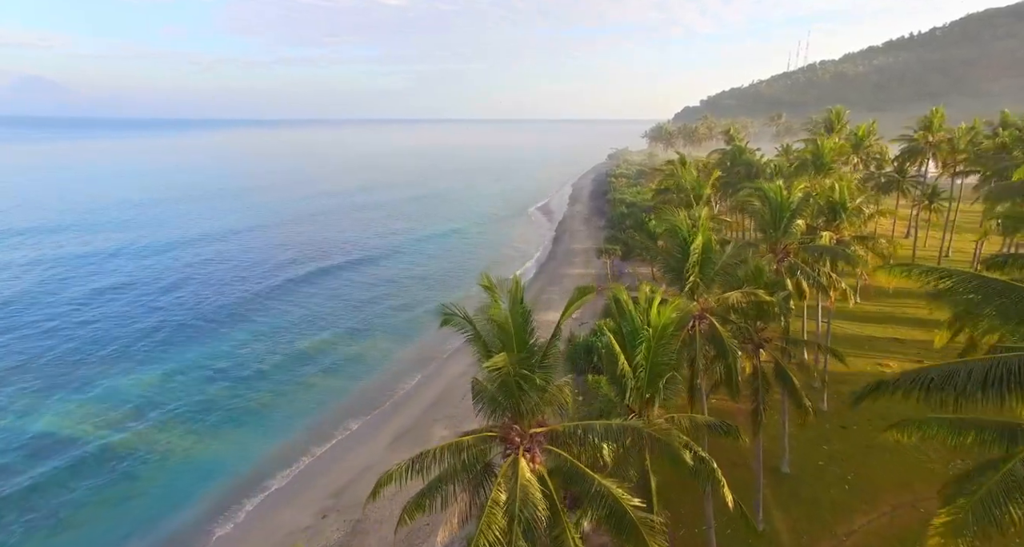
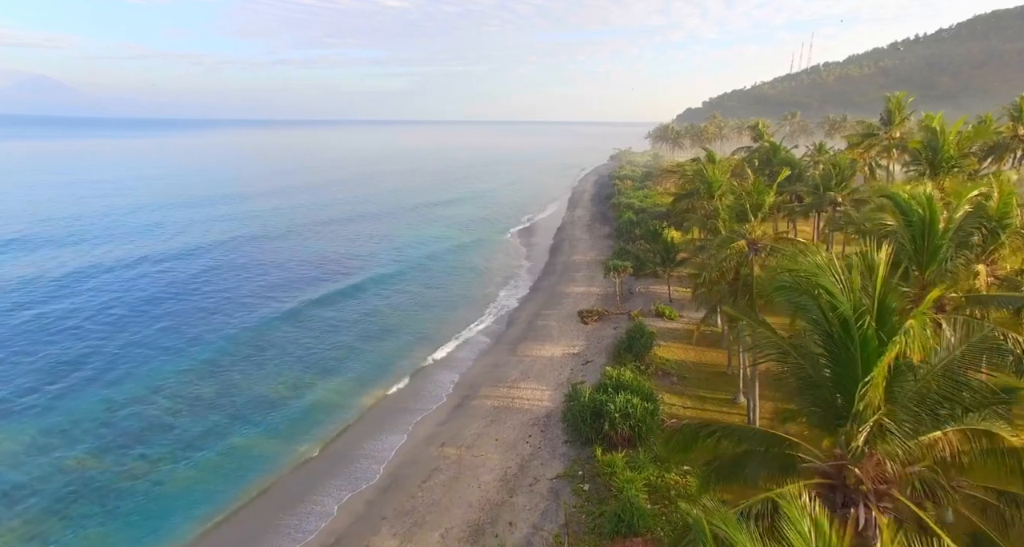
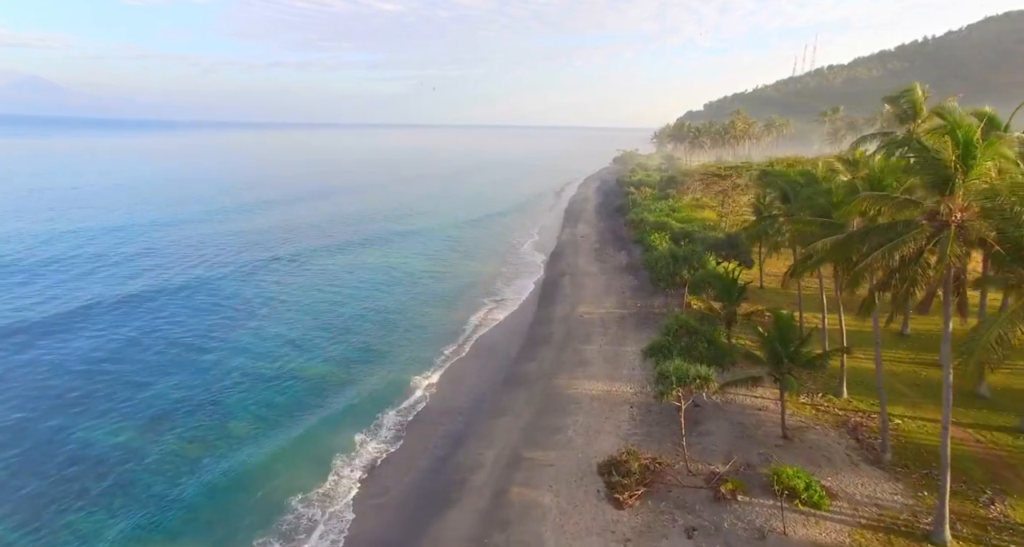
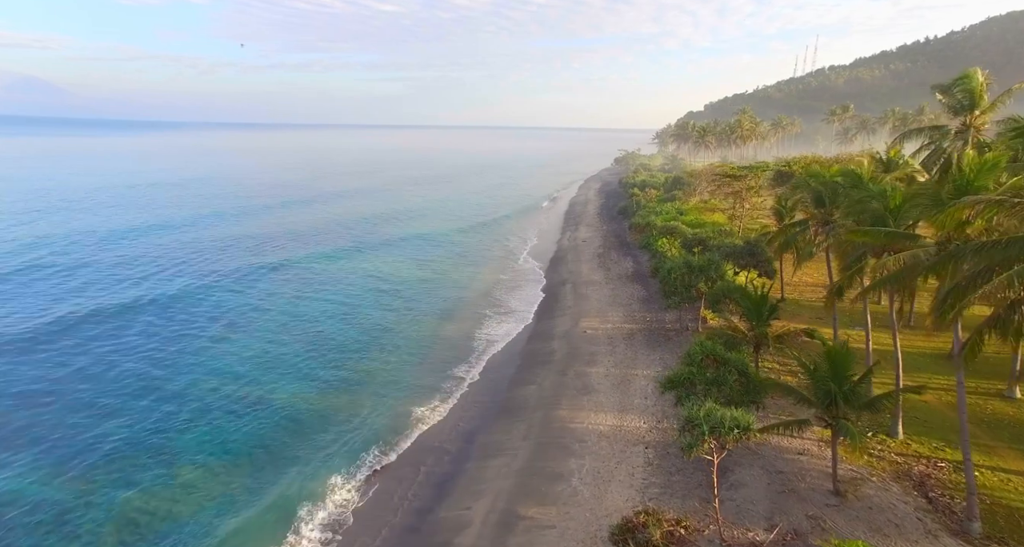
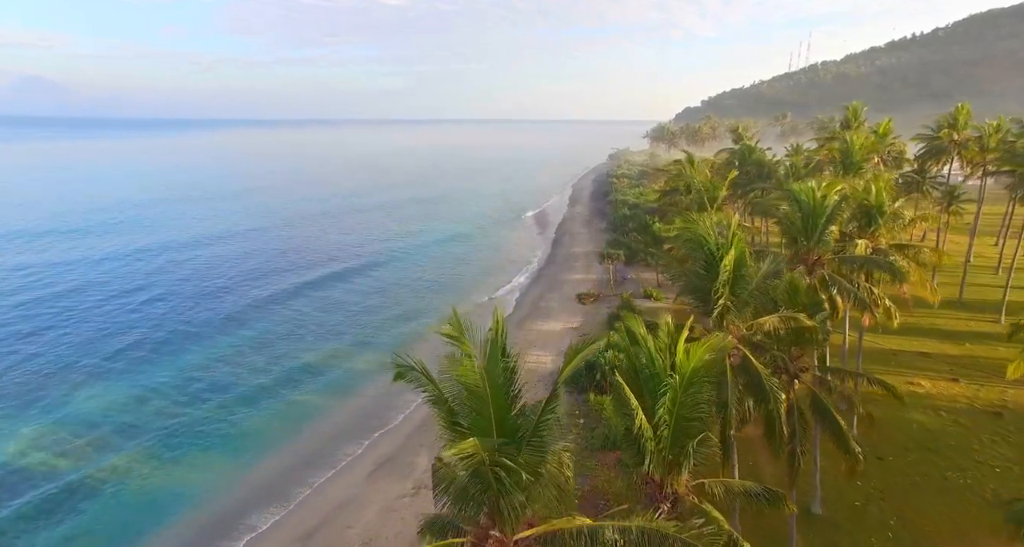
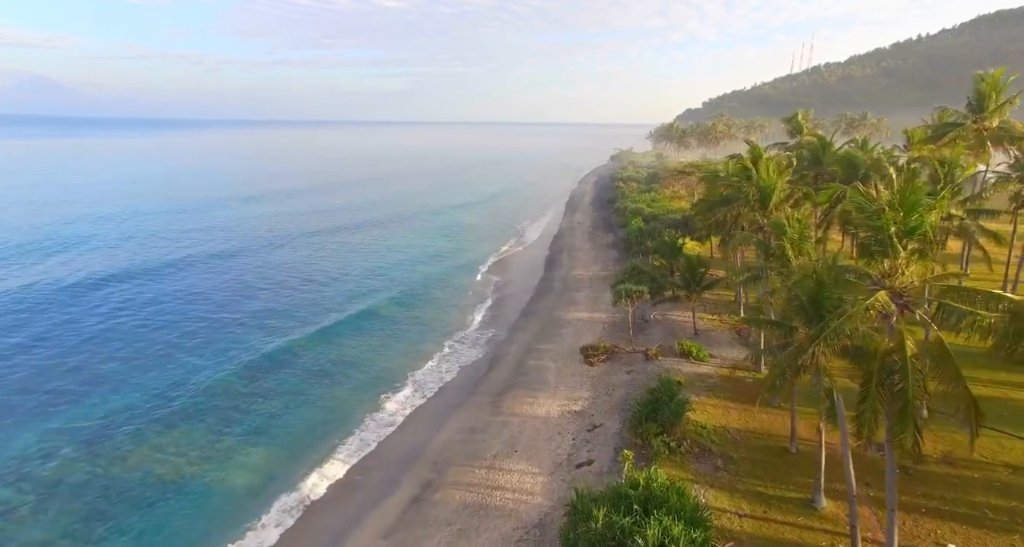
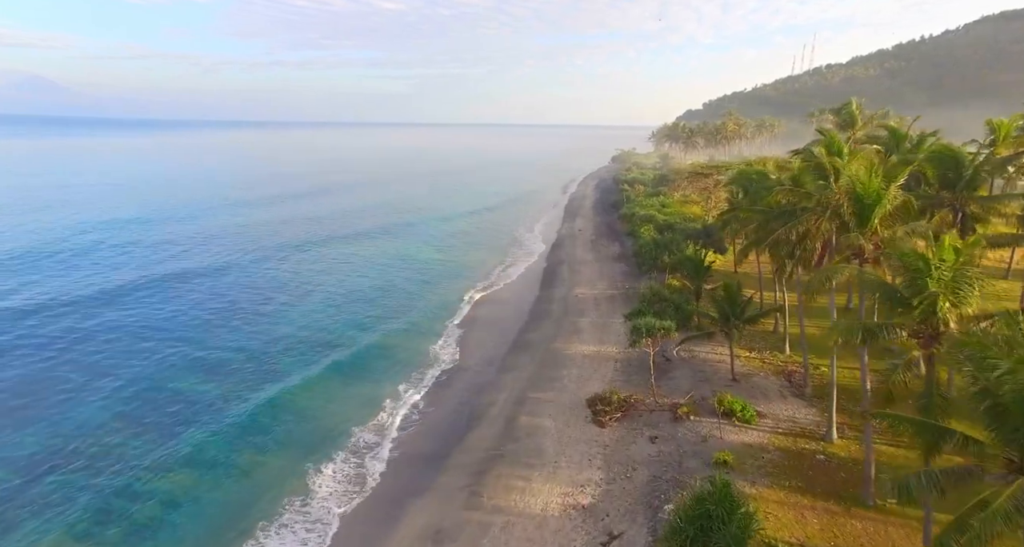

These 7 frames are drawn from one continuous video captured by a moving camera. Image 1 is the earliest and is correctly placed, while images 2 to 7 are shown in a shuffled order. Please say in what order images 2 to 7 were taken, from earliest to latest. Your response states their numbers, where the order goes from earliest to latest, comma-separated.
5, 2, 6, 7, 3, 4
